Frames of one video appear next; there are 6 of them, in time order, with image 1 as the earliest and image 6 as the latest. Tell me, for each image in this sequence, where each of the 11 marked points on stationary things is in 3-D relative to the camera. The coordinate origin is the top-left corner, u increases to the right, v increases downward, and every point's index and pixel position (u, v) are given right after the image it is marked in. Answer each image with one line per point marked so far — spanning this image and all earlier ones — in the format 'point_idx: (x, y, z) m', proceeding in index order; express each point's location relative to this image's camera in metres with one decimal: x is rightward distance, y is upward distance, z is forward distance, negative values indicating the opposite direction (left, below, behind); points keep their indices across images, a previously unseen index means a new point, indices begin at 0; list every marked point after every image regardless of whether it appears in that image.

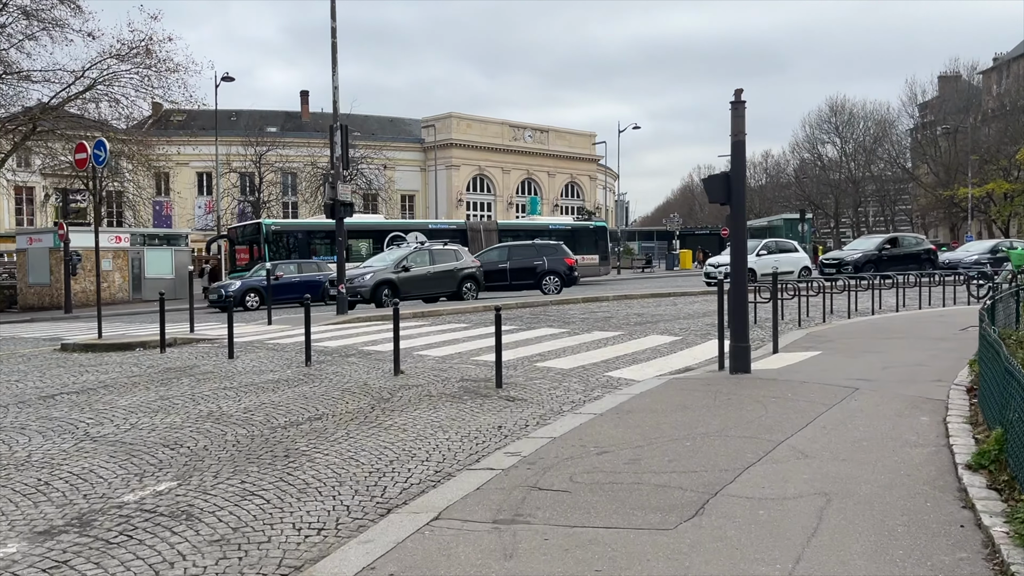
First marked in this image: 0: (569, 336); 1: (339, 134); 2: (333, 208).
0: (+1.0, -0.8, +14.2) m
1: (-3.8, +3.4, +18.2) m
2: (-3.9, +1.8, +18.2) m
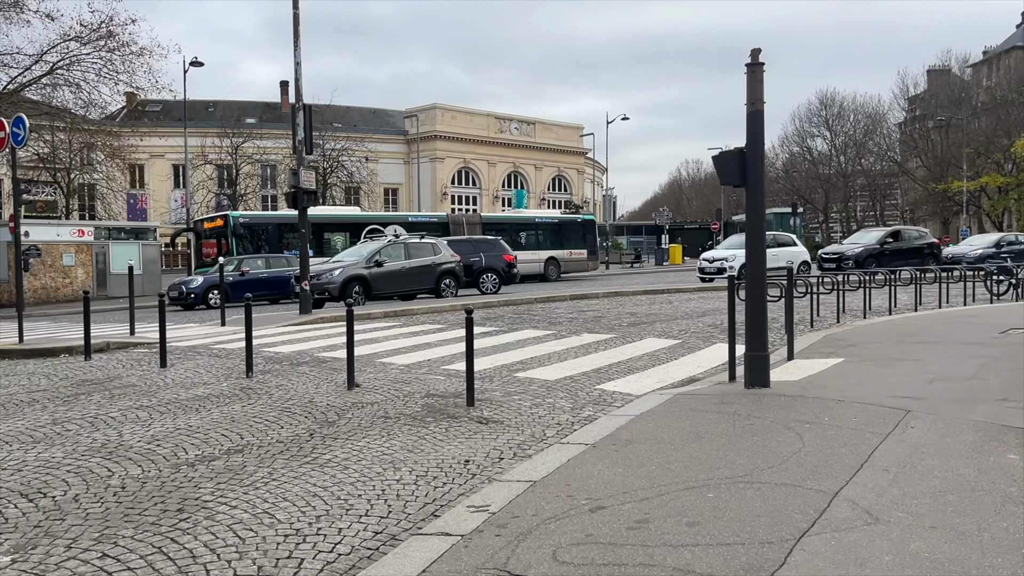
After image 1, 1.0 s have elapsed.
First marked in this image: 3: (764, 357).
0: (+0.7, -0.8, +12.6) m
1: (-4.2, +3.4, +16.5) m
2: (-4.3, +1.8, +16.5) m
3: (+2.5, -0.7, +8.2) m
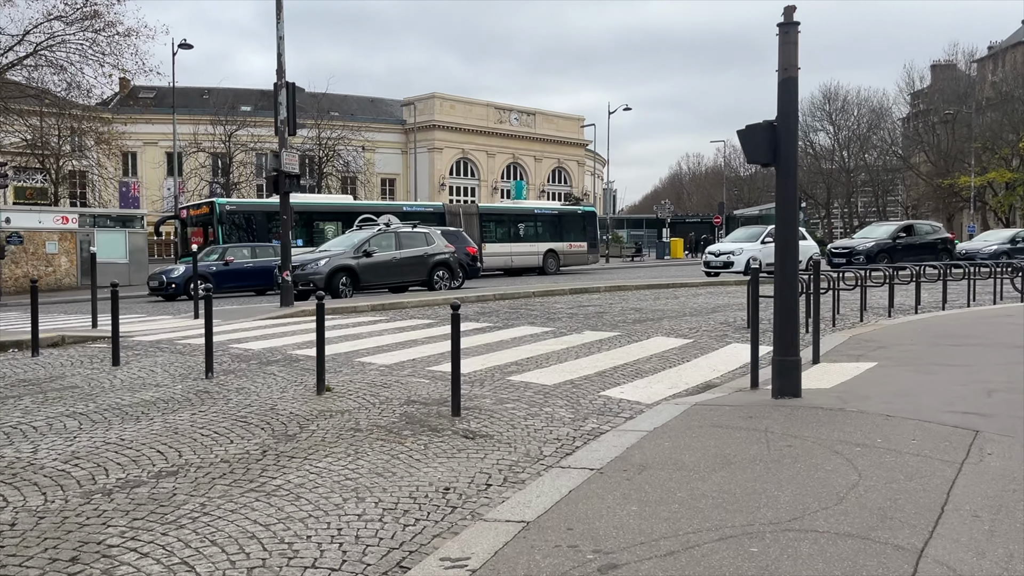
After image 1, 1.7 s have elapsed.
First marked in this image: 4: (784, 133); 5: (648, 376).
0: (+0.6, -0.7, +11.5) m
1: (-4.3, +3.6, +15.4) m
2: (-4.4, +2.0, +15.4) m
3: (+2.4, -0.6, +7.1) m
4: (+2.3, +1.3, +7.1) m
5: (+1.4, -0.9, +8.9) m
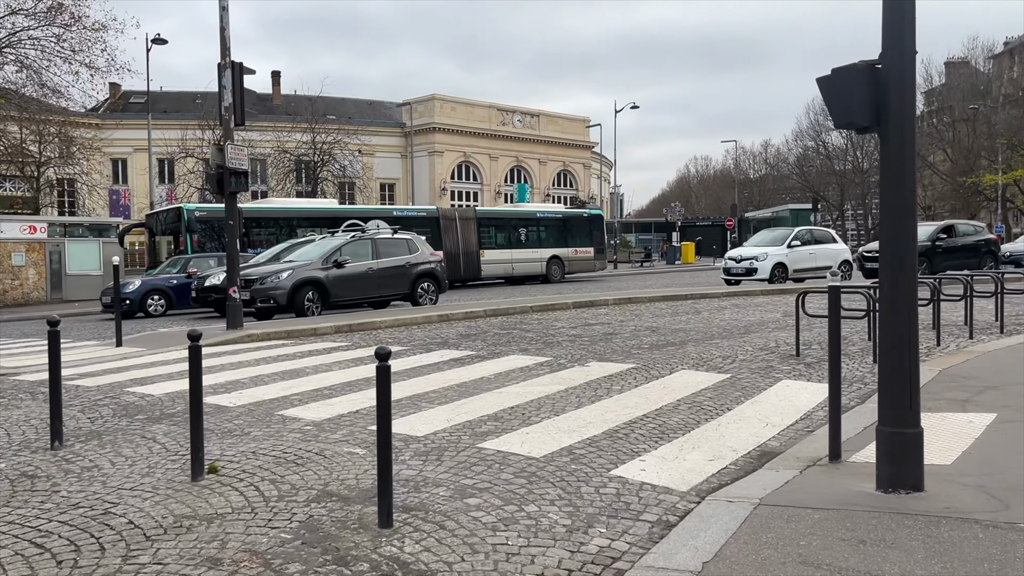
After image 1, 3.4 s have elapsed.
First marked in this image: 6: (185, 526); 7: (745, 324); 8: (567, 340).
0: (+0.4, -0.9, +9.0) m
1: (-4.4, +3.3, +12.9) m
2: (-4.5, +1.7, +12.9) m
3: (+2.2, -0.8, +4.5) m
4: (+2.1, +1.2, +4.5) m
5: (+1.3, -1.1, +6.3) m
6: (-1.8, -1.3, +4.5) m
7: (+3.5, -0.5, +12.5) m
8: (+0.7, -0.7, +11.4) m
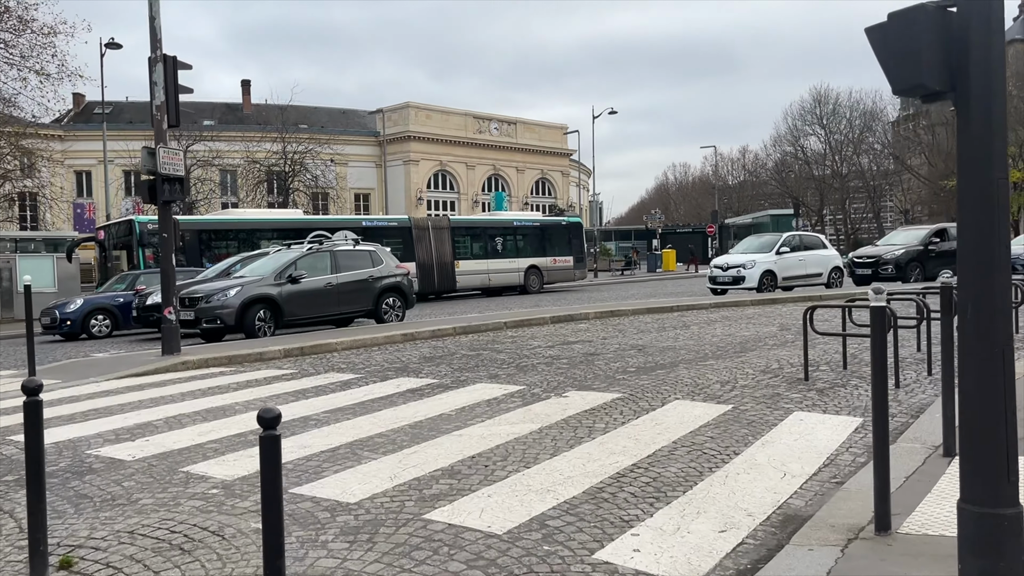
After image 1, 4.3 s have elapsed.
0: (+0.1, -1.1, +7.7) m
1: (-4.9, +3.0, +11.5) m
2: (-5.0, +1.4, +11.5) m
3: (+2.0, -0.9, +3.3) m
4: (+1.8, +1.1, +3.3) m
5: (+1.0, -1.3, +5.0) m
6: (-2.0, -1.4, +3.1) m
7: (+3.1, -0.7, +11.3) m
8: (+0.4, -0.9, +10.1) m
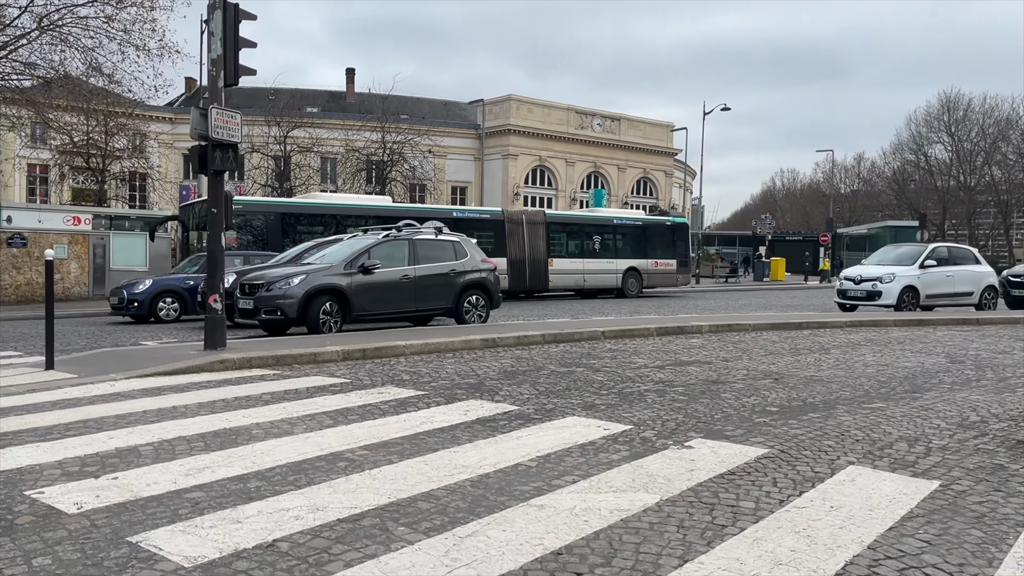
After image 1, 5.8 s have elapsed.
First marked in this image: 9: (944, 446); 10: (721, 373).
0: (+0.8, -1.1, +5.6) m
1: (-3.5, +3.2, +10.0) m
2: (-3.7, +1.6, +10.0) m
3: (+2.2, -1.1, +1.0) m
4: (+2.1, +0.9, +1.0) m
5: (+1.4, -1.4, +2.9) m
6: (-1.8, -1.4, +1.3) m
7: (+4.2, -0.9, +8.8) m
8: (+1.3, -1.0, +7.9) m
9: (+3.1, -1.1, +6.0) m
10: (+2.3, -0.9, +9.1) m
